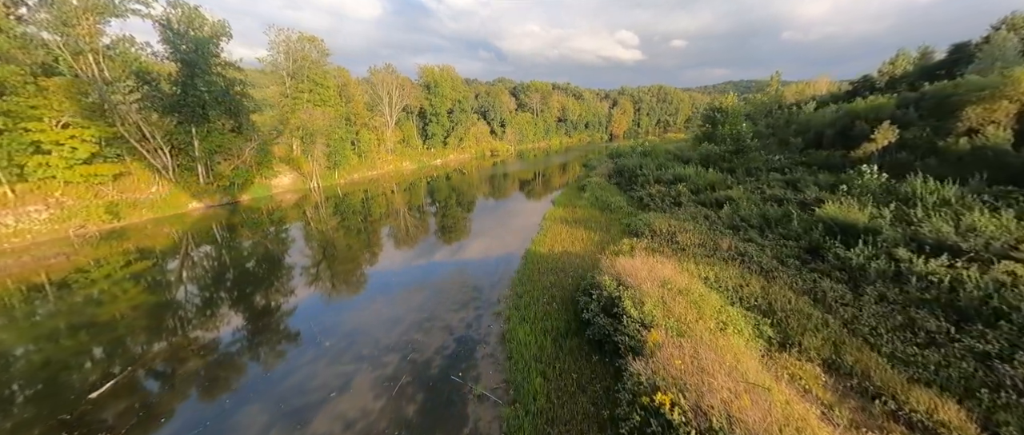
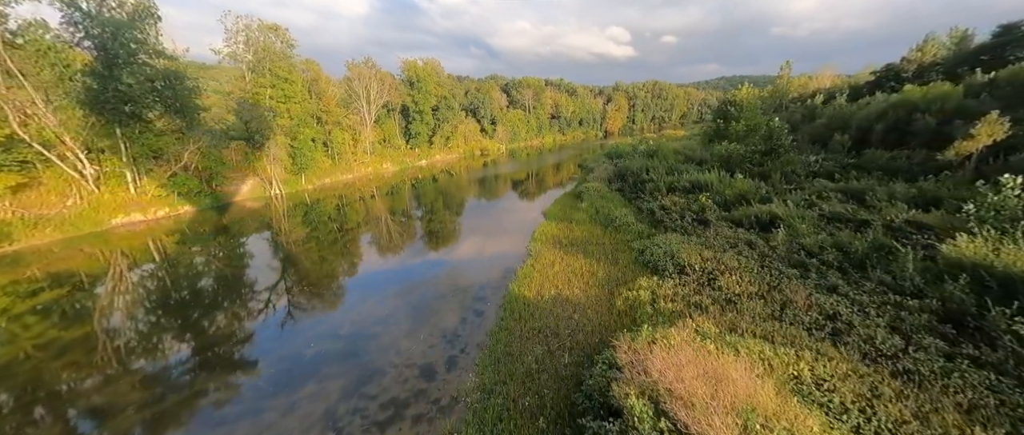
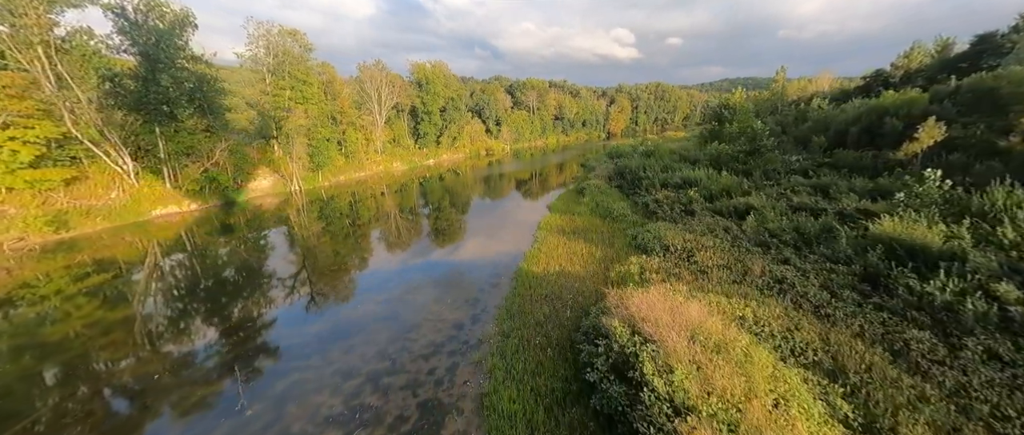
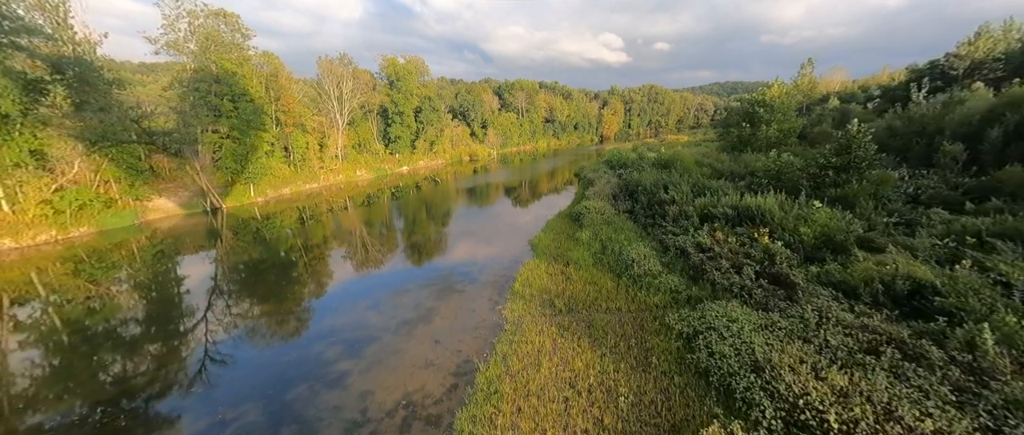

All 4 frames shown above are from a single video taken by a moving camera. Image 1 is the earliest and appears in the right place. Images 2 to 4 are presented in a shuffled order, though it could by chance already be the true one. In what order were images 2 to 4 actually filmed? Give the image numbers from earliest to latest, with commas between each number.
3, 2, 4
